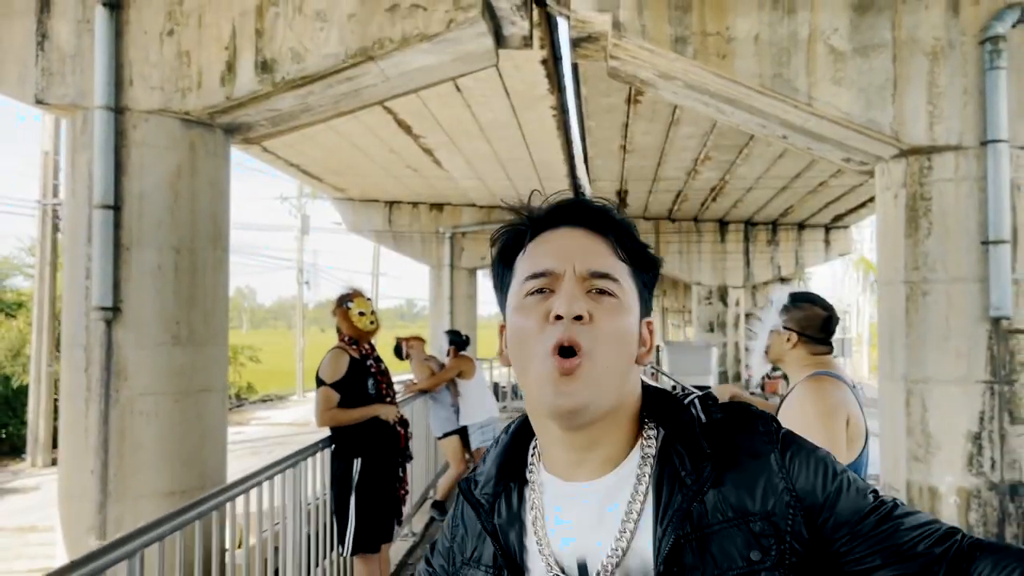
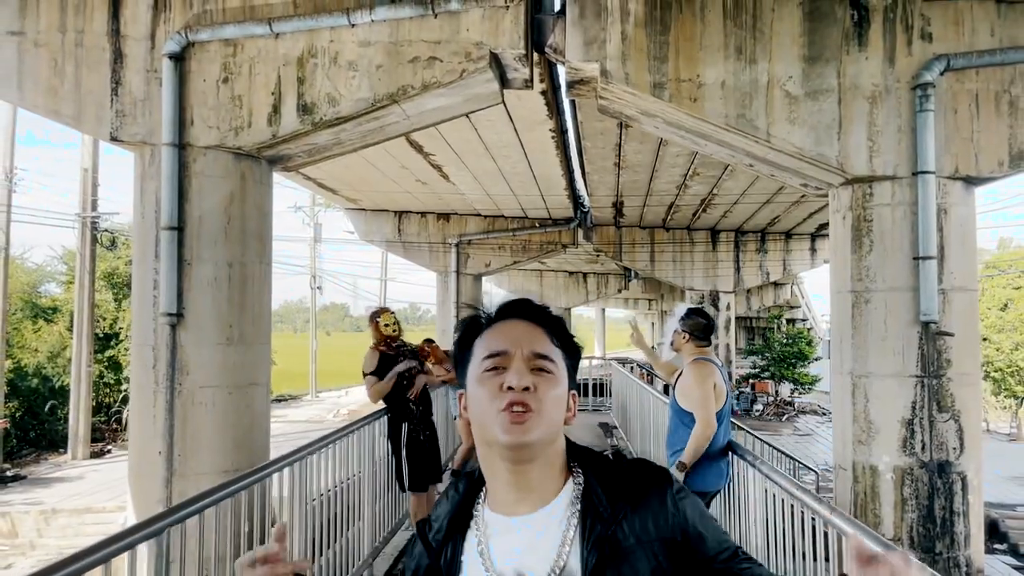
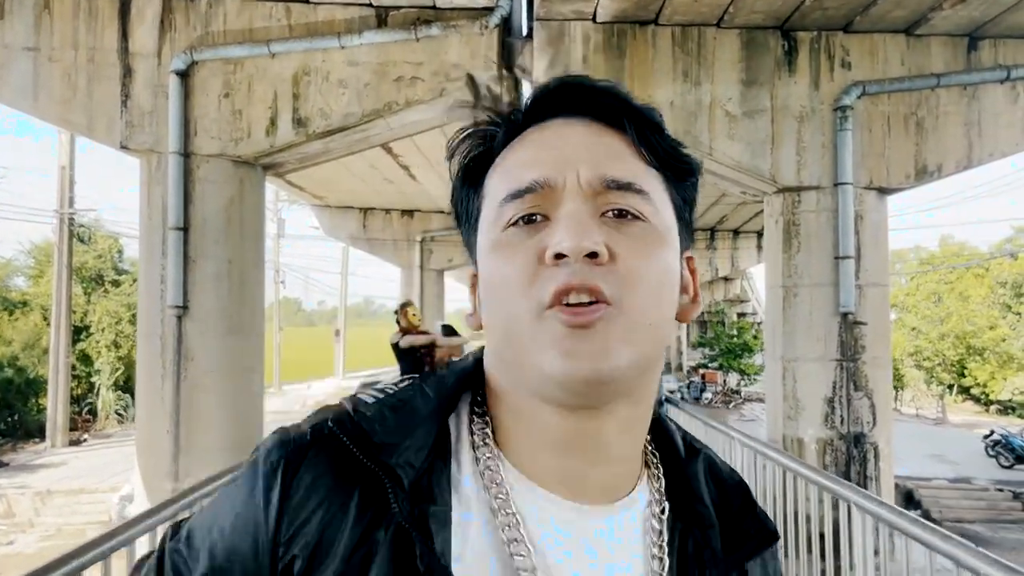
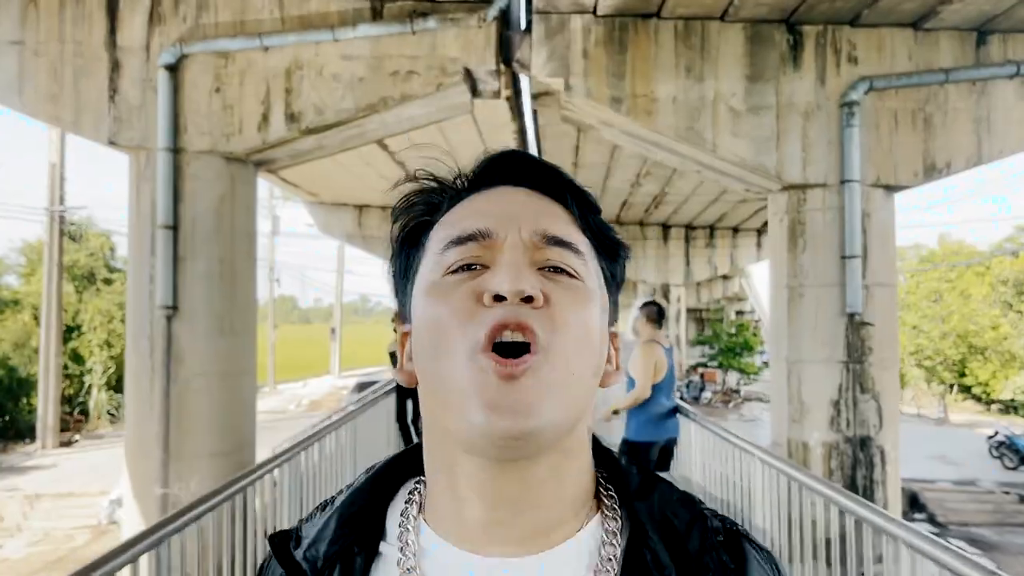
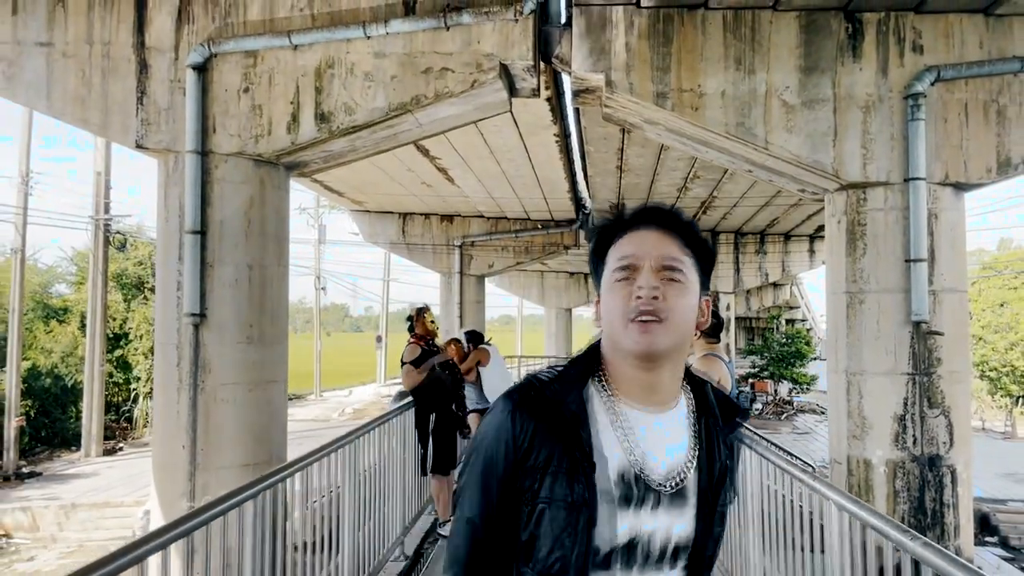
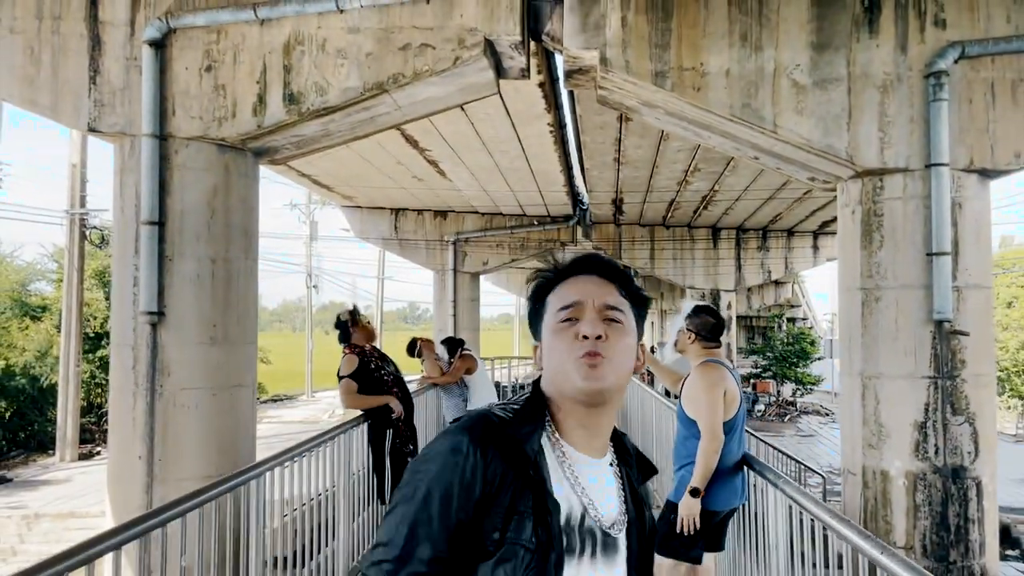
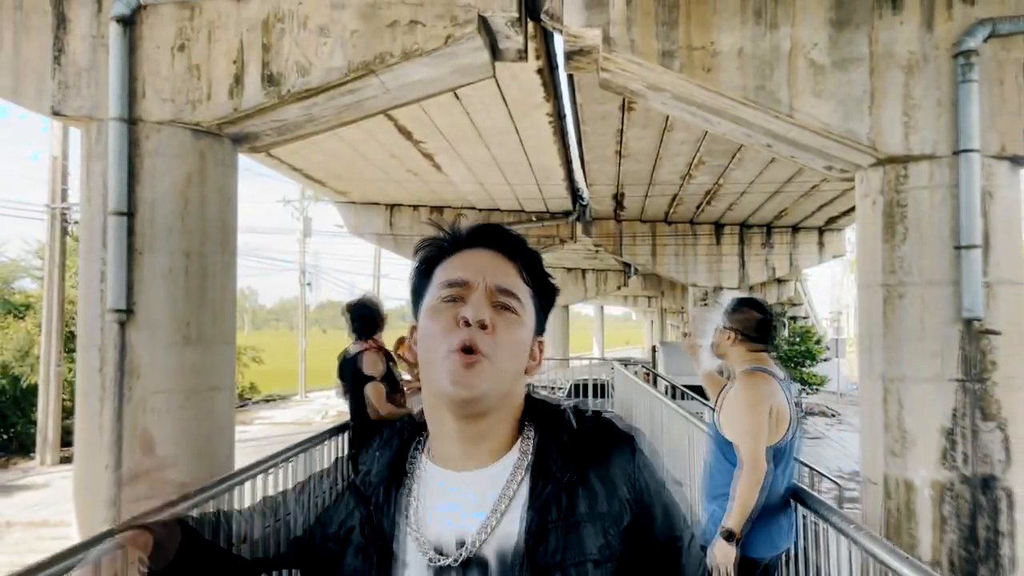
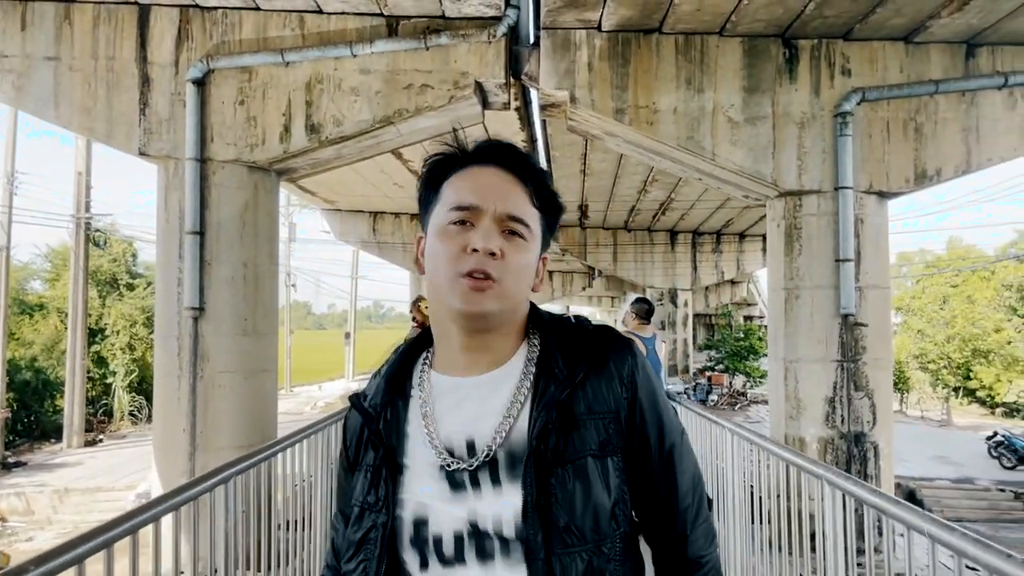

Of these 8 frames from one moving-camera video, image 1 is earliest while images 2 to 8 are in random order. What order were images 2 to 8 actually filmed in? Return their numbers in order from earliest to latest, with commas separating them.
7, 6, 2, 5, 8, 3, 4
